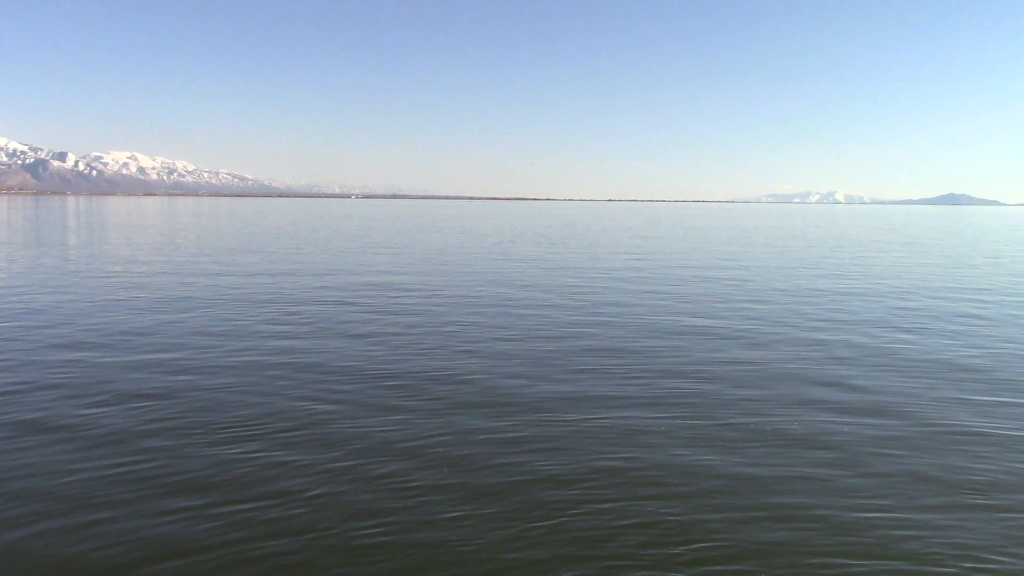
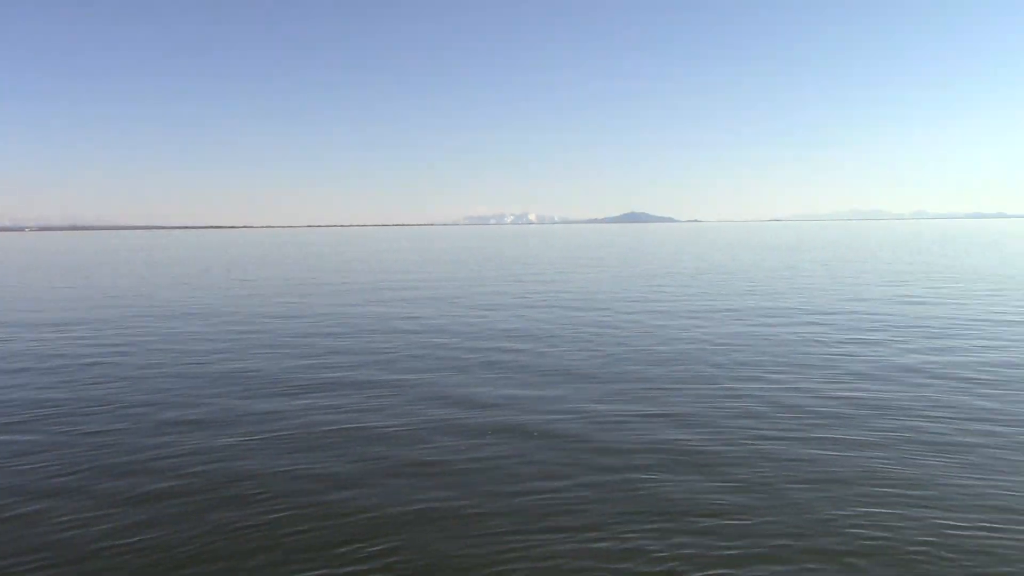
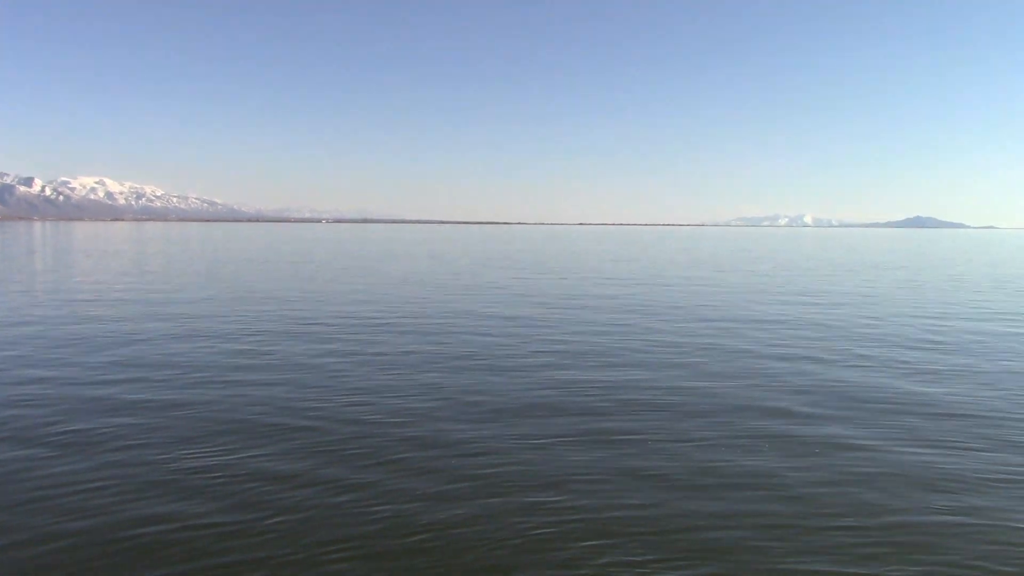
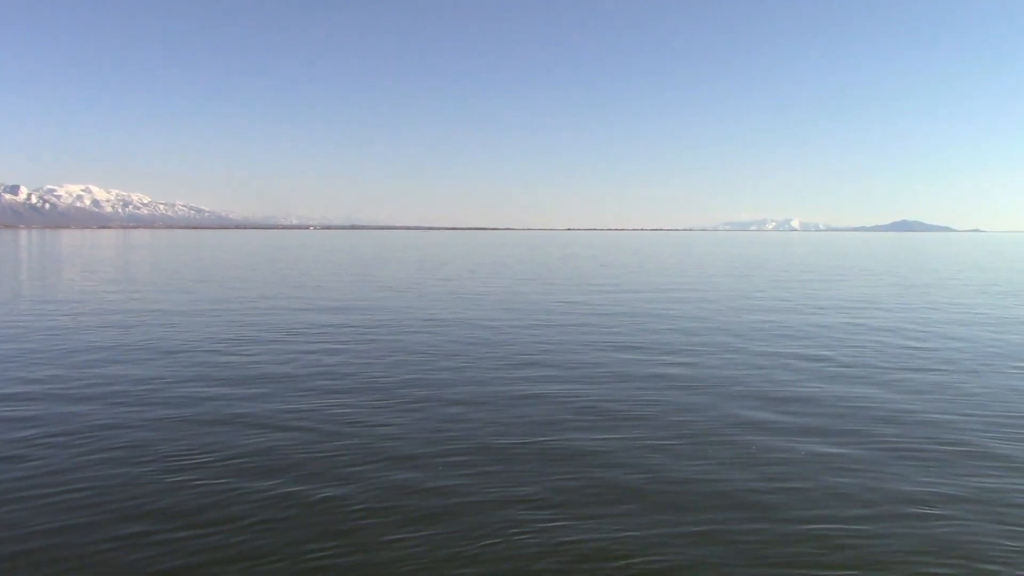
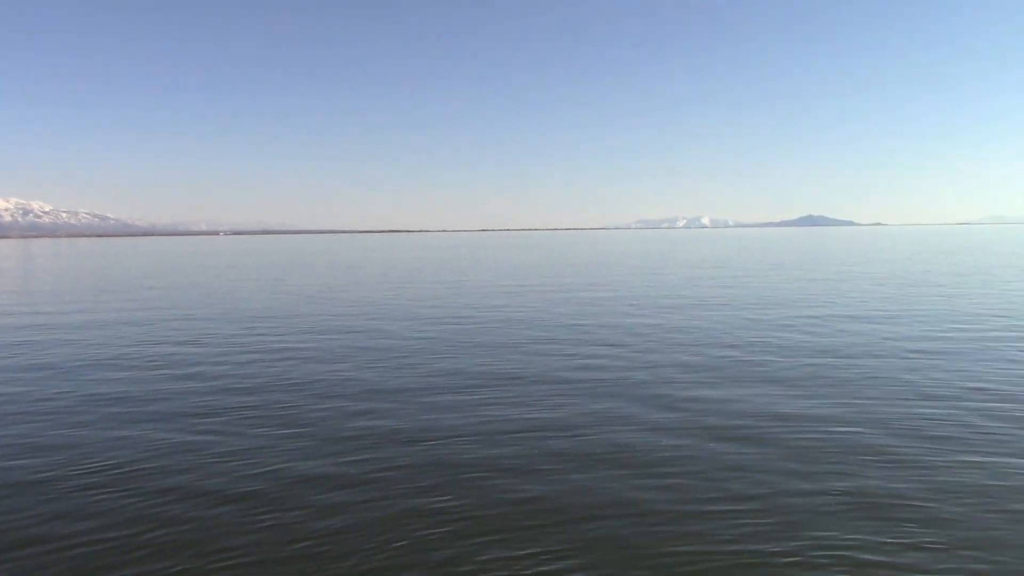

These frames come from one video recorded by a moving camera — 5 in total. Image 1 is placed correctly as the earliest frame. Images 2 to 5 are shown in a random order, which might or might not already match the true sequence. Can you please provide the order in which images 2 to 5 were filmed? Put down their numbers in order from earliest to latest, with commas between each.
3, 4, 5, 2
